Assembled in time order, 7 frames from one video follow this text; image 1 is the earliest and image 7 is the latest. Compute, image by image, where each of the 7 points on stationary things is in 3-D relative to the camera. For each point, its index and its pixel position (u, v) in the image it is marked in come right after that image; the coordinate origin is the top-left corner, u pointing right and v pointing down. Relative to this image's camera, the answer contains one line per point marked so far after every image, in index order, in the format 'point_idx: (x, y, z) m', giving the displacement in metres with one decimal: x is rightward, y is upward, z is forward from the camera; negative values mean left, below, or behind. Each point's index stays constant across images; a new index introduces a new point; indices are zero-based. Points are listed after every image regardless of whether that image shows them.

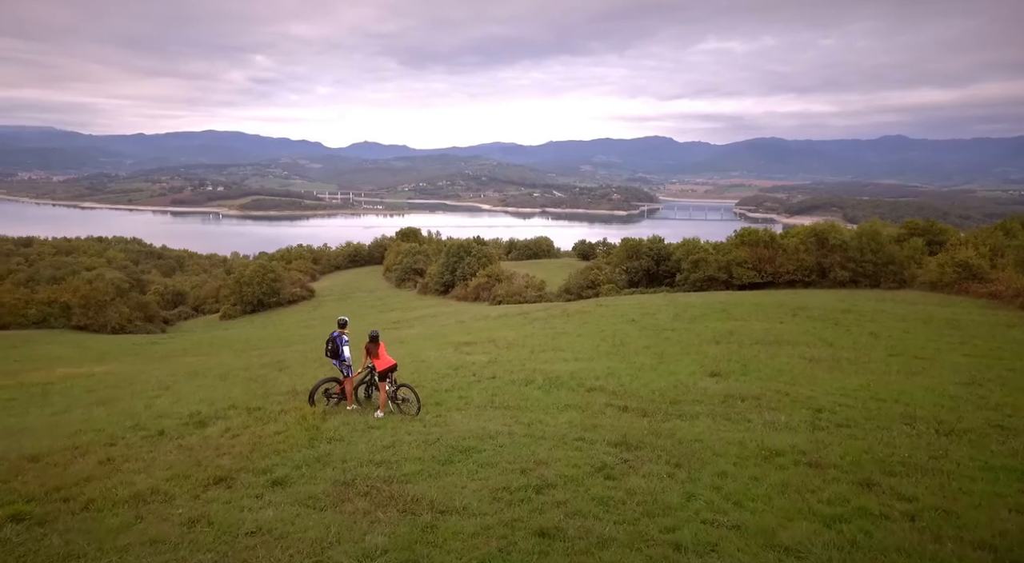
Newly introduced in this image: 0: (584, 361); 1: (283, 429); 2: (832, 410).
0: (+1.9, -2.2, +17.4) m
1: (-3.5, -2.3, +9.6) m
2: (+5.5, -2.2, +10.8) m
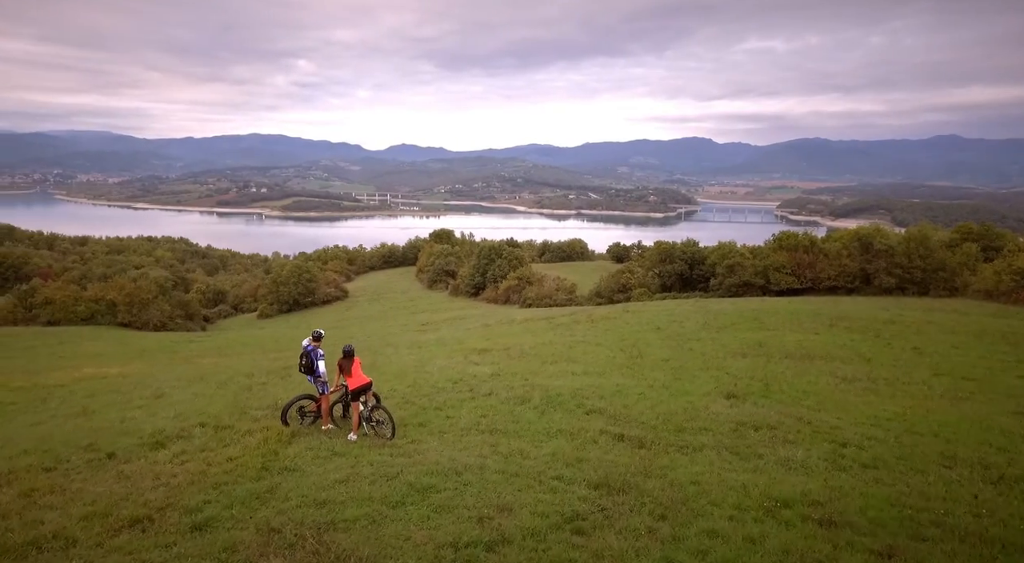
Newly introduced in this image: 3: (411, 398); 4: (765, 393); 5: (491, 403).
0: (+2.1, -2.5, +16.2) m
1: (-3.9, -2.4, +8.8) m
2: (+5.2, -2.5, +9.5) m
3: (-2.2, -2.5, +13.4) m
4: (+5.4, -2.4, +13.5) m
5: (-0.4, -2.5, +12.7) m
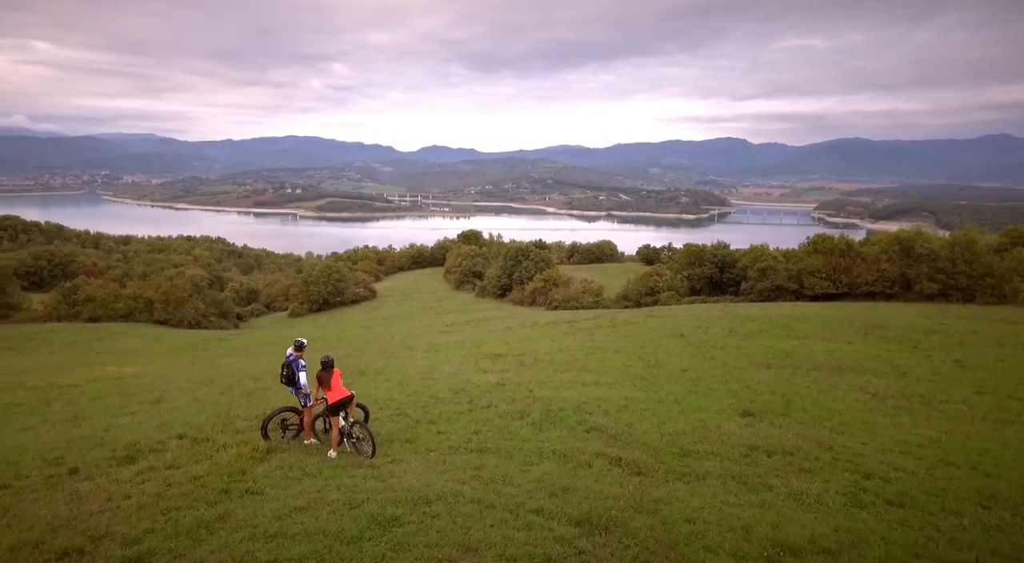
0: (+2.2, -2.6, +15.4) m
1: (-4.1, -2.5, +8.3) m
2: (+5.0, -2.6, +8.5) m
3: (-2.2, -2.6, +12.8) m
4: (+5.4, -2.6, +12.5) m
5: (-0.5, -2.6, +12.0) m
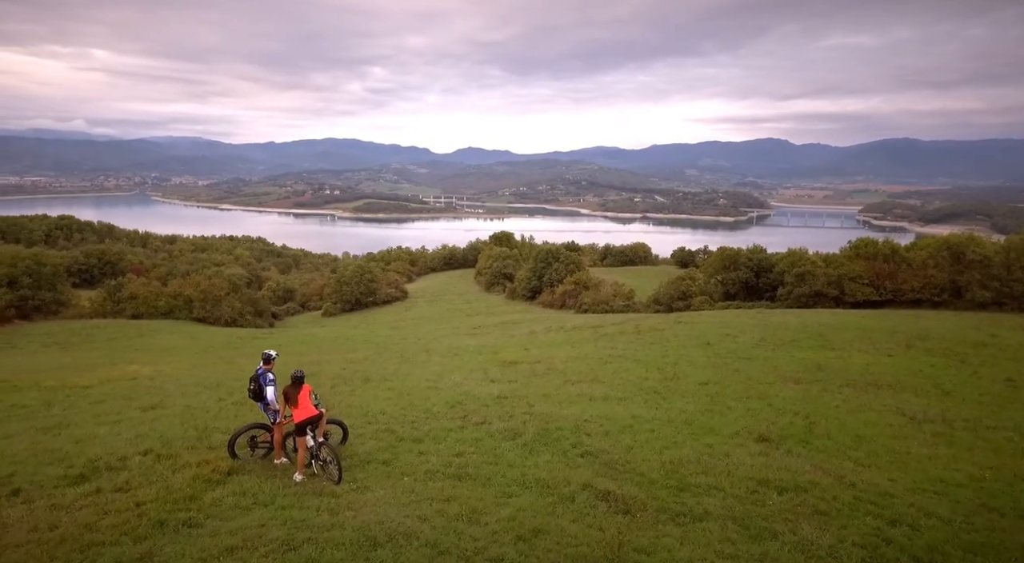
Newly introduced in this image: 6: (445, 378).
0: (+2.2, -2.8, +14.4) m
1: (-4.4, -2.6, +7.6) m
2: (+4.7, -2.8, +7.3) m
3: (-2.3, -2.7, +12.0) m
4: (+5.3, -2.8, +11.3) m
5: (-0.6, -2.8, +11.1) m
6: (-2.1, -3.0, +19.6) m
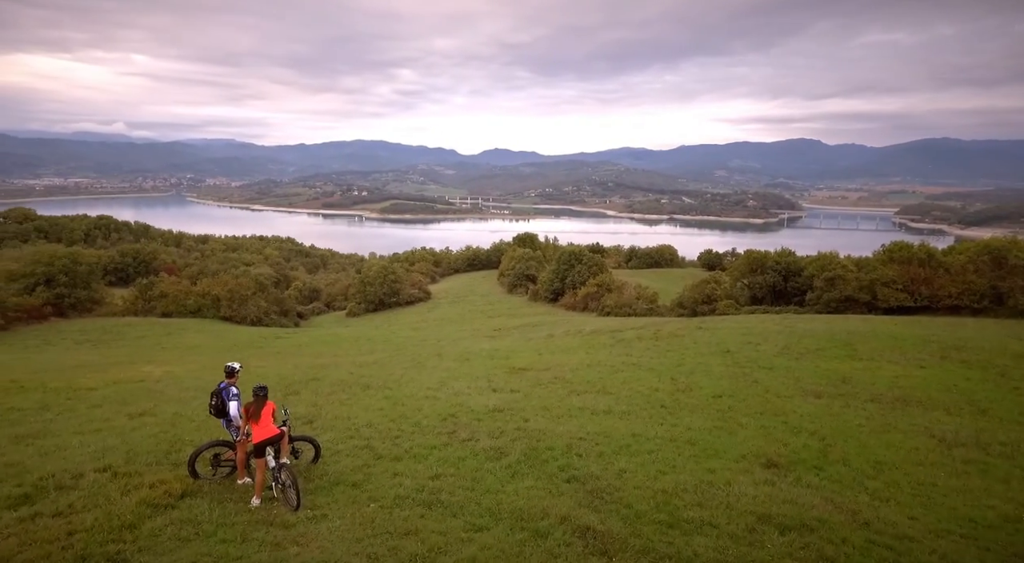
0: (+2.1, -3.0, +13.5) m
1: (-4.8, -2.7, +7.1) m
2: (+4.3, -3.0, +6.4) m
3: (-2.5, -2.9, +11.4) m
4: (+5.1, -3.0, +10.3) m
5: (-0.9, -2.9, +10.4) m
6: (-2.0, -3.2, +18.9) m
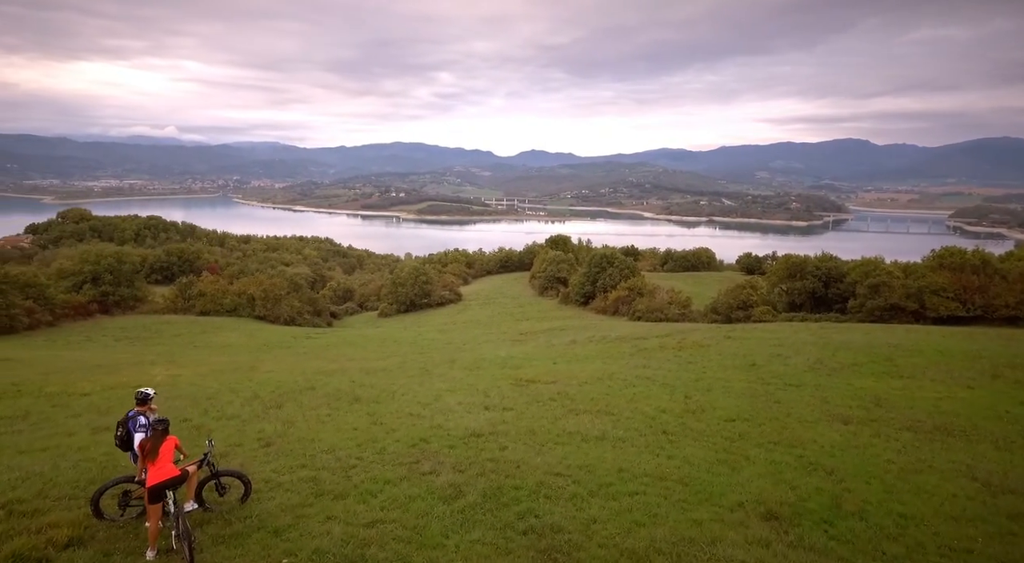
0: (+1.7, -3.2, +12.1) m
1: (-5.6, -2.9, +6.1) m
2: (+3.4, -3.3, +4.8) m
3: (-3.0, -3.1, +10.2) m
4: (+4.5, -3.2, +8.8) m
5: (-1.5, -3.1, +9.2) m
6: (-2.1, -3.4, +17.8) m
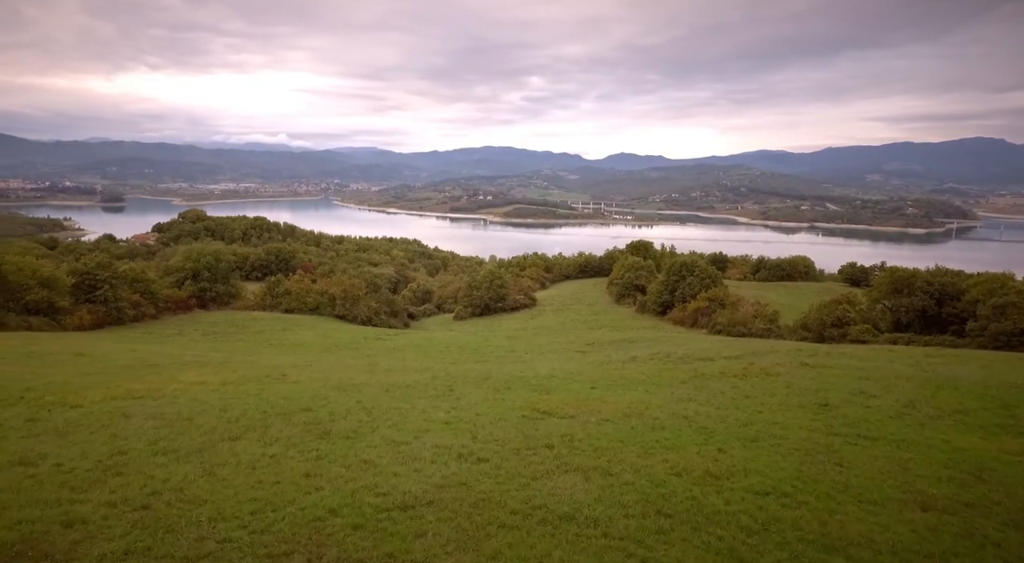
0: (+0.6, -3.8, +9.0) m
1: (-7.5, -3.2, +4.1) m
2: (+1.3, -3.8, +1.6) m
3: (-4.3, -3.5, +7.9) m
4: (+2.9, -3.8, +5.3) m
5: (-2.9, -3.5, +6.6) m
6: (-2.3, -3.9, +15.2) m
